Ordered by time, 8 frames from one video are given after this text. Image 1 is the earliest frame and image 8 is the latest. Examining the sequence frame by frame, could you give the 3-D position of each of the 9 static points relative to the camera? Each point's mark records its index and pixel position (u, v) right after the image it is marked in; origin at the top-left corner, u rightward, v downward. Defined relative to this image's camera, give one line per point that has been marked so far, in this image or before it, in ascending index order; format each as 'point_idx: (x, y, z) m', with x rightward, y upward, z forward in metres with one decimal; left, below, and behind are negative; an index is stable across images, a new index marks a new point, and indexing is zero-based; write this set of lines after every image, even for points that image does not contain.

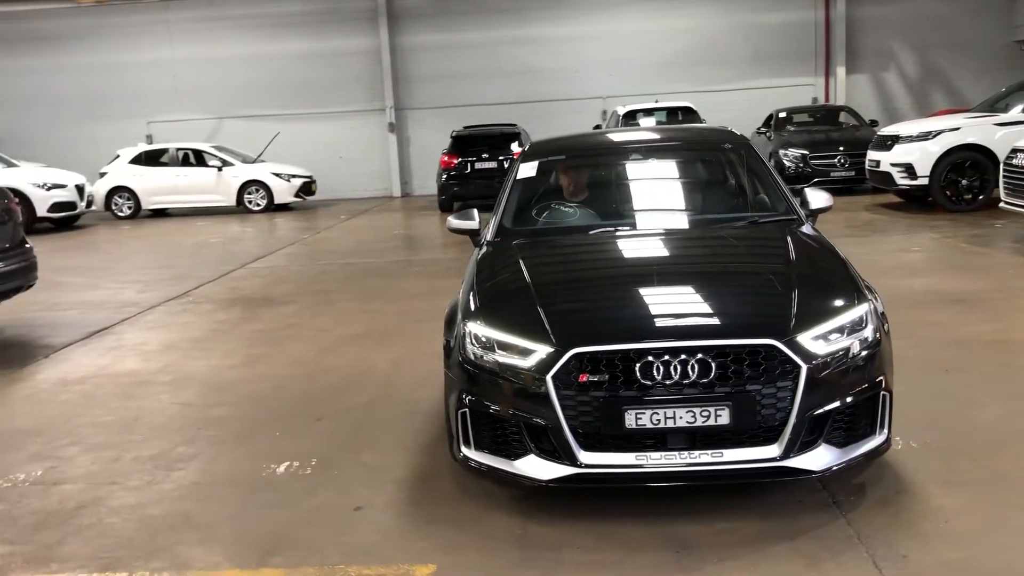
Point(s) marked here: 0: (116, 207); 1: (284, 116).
0: (-6.7, +1.4, +16.3) m
1: (-4.3, +3.3, +18.1) m
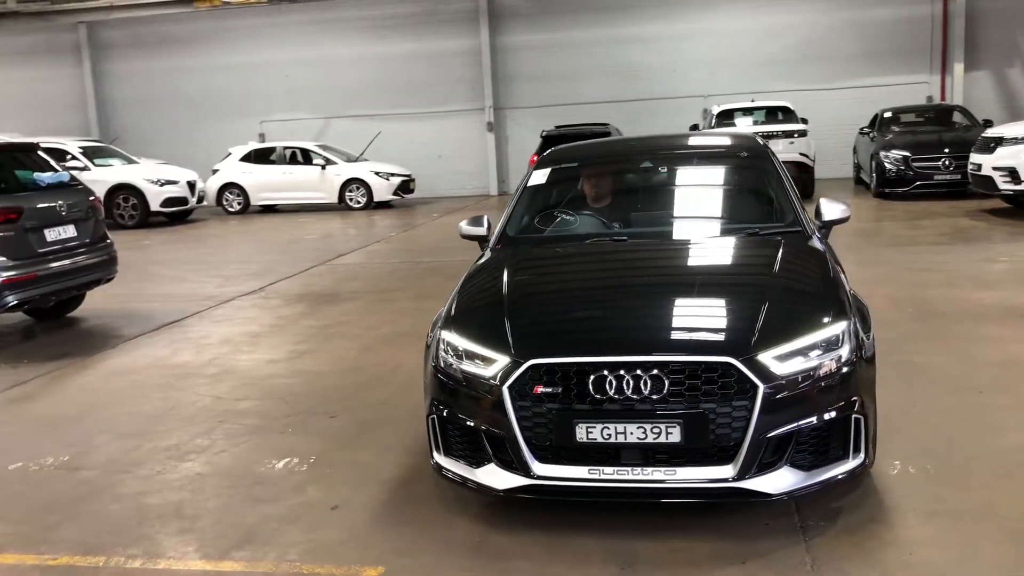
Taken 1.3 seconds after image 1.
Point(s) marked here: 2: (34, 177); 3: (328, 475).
0: (-5.0, +1.5, +17.1) m
1: (-2.4, +3.3, +18.6) m
2: (-3.4, +0.8, +6.8) m
3: (-0.7, -0.7, +3.8) m
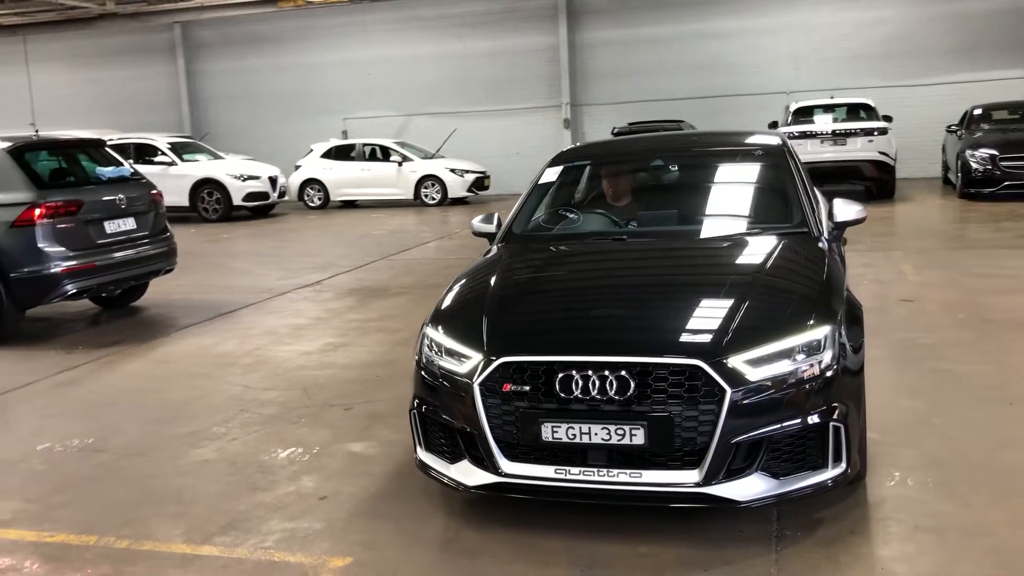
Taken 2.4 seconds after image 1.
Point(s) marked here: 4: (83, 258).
0: (-3.7, +1.6, +17.5) m
1: (-0.9, +3.4, +18.7) m
2: (-3.1, +0.9, +7.1) m
3: (-0.8, -0.7, +3.9) m
4: (-3.0, +0.2, +6.7) m
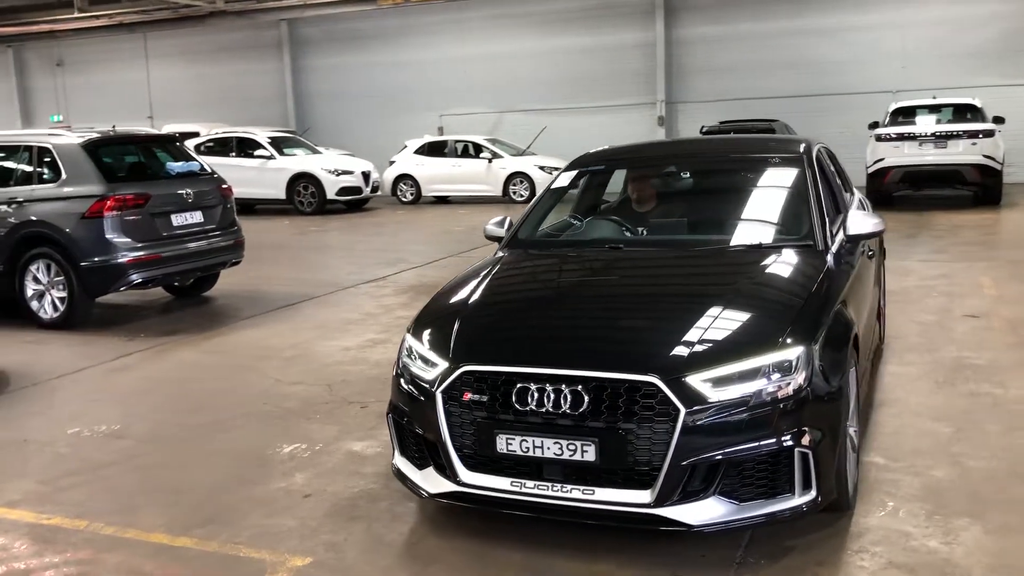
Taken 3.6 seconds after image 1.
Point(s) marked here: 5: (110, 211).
0: (-2.0, +1.7, +17.8) m
1: (+0.9, +3.5, +18.7) m
2: (-2.7, +0.9, +7.4) m
3: (-0.8, -0.7, +3.9) m
4: (-2.6, +0.3, +7.0) m
5: (-2.8, +0.5, +6.8) m
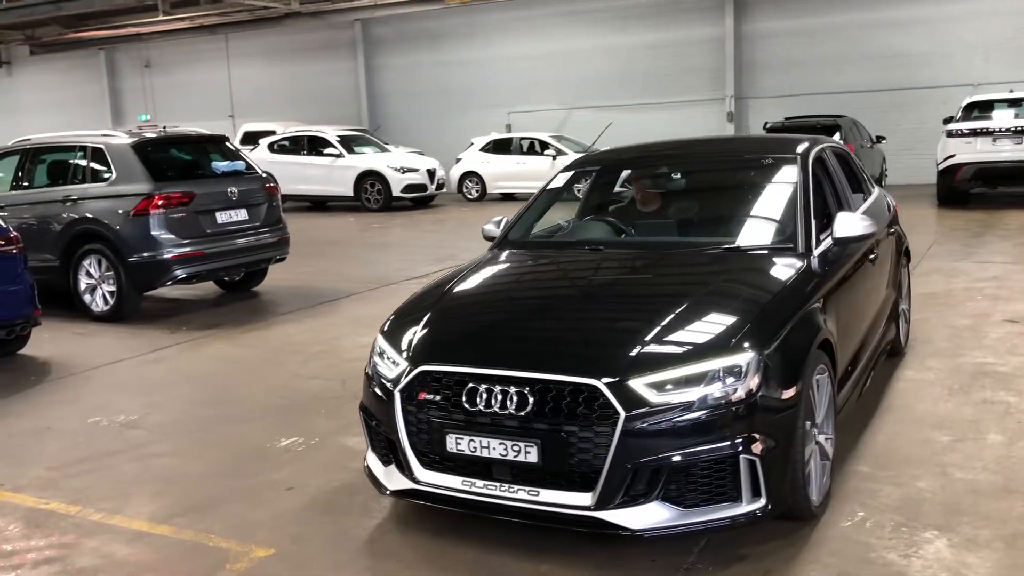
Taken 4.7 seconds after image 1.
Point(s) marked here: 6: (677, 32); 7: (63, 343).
0: (-0.8, +1.8, +17.9) m
1: (+2.3, +3.5, +18.5) m
2: (-2.4, +1.0, +7.6) m
3: (-0.8, -0.7, +4.0) m
4: (-2.4, +0.3, +7.2) m
5: (-2.6, +0.6, +7.0) m
6: (+3.0, +4.7, +17.8) m
7: (-3.1, -0.4, +6.7) m
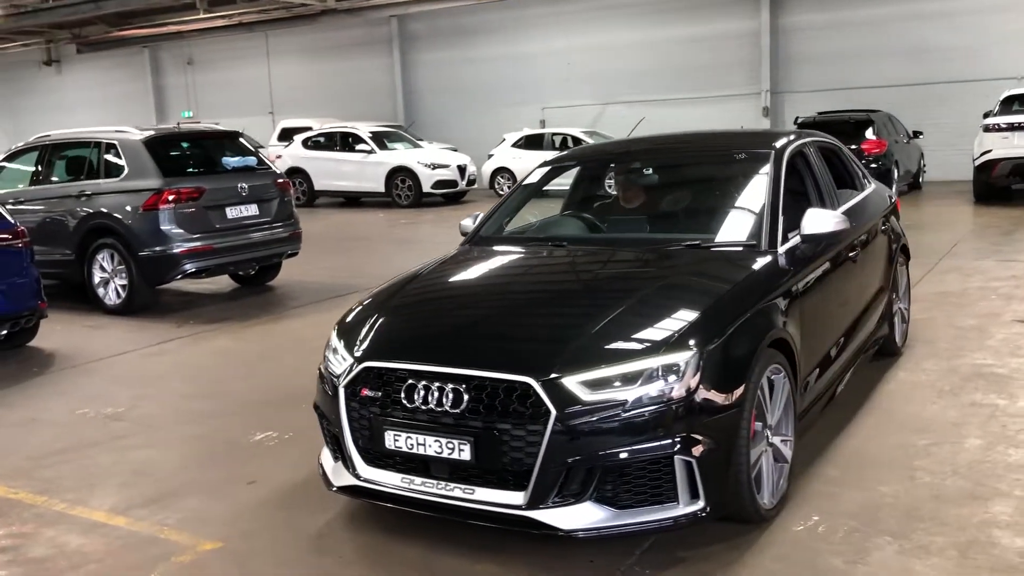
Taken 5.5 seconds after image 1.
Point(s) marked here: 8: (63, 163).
0: (-0.2, +1.9, +17.9) m
1: (+2.9, +3.6, +18.4) m
2: (-2.3, +1.0, +7.7) m
3: (-1.0, -0.7, +4.0) m
4: (-2.3, +0.4, +7.3) m
5: (-2.6, +0.6, +7.1) m
6: (+3.6, +4.8, +17.6) m
7: (-3.1, -0.3, +6.8) m
8: (-3.7, +1.0, +7.9) m
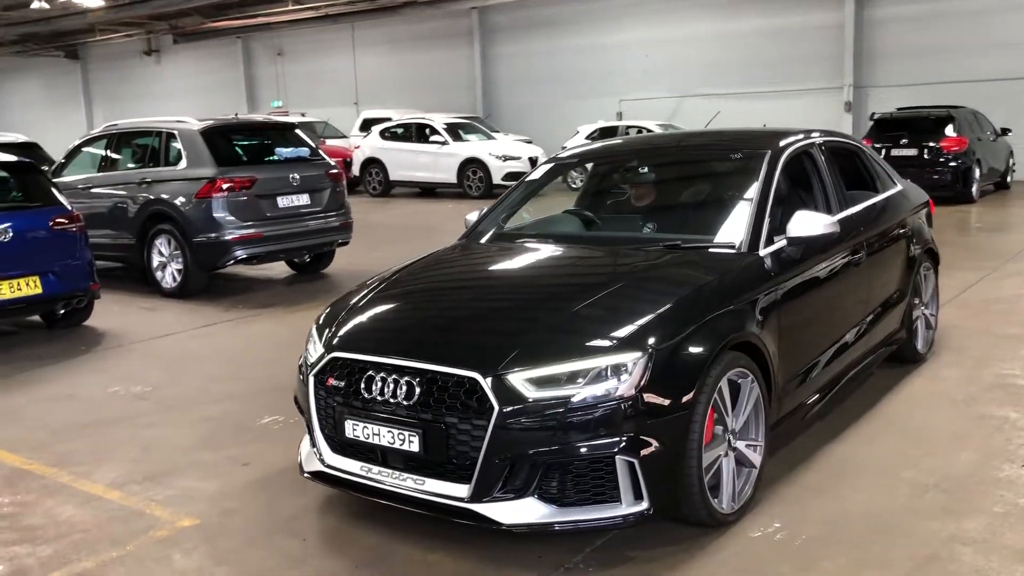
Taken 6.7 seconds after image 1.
0: (+1.1, +2.0, +17.9) m
1: (+4.3, +3.6, +18.0) m
2: (-1.9, +1.1, +7.9) m
3: (-1.0, -0.6, +4.2) m
4: (-2.0, +0.5, +7.5) m
5: (-2.3, +0.7, +7.4) m
6: (+5.0, +4.8, +17.2) m
7: (-2.8, -0.2, +7.1) m
8: (-3.3, +1.2, +8.2) m
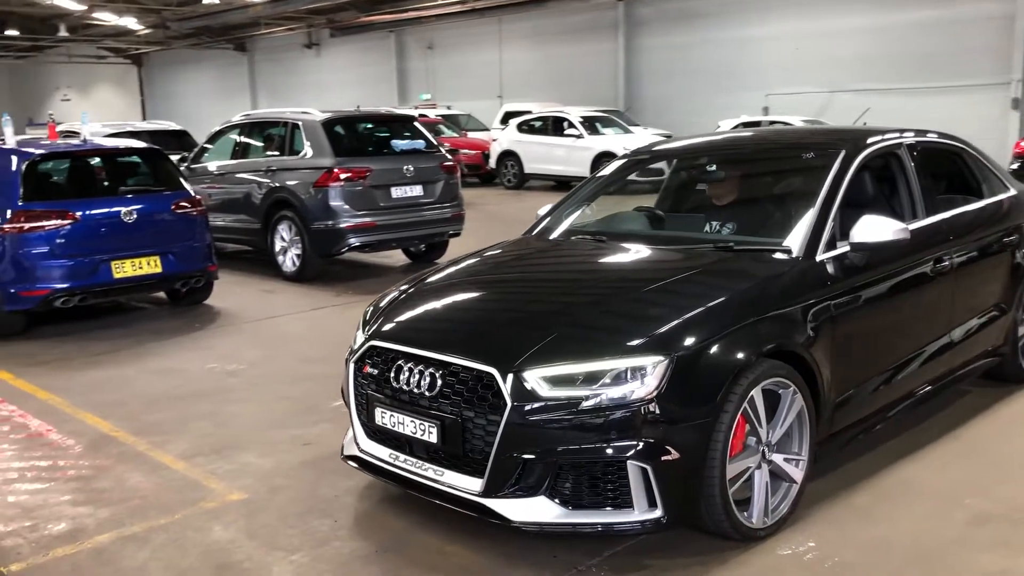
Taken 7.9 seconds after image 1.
0: (+3.6, +2.0, +17.5) m
1: (+6.9, +3.5, +17.1) m
2: (-1.0, +1.2, +8.1) m
3: (-0.7, -0.6, +4.3) m
4: (-1.2, +0.6, +7.8) m
5: (-1.4, +0.9, +7.7) m
6: (+7.5, +4.7, +16.1) m
7: (-2.1, -0.1, +7.5) m
8: (-2.3, +1.3, +8.6) m
